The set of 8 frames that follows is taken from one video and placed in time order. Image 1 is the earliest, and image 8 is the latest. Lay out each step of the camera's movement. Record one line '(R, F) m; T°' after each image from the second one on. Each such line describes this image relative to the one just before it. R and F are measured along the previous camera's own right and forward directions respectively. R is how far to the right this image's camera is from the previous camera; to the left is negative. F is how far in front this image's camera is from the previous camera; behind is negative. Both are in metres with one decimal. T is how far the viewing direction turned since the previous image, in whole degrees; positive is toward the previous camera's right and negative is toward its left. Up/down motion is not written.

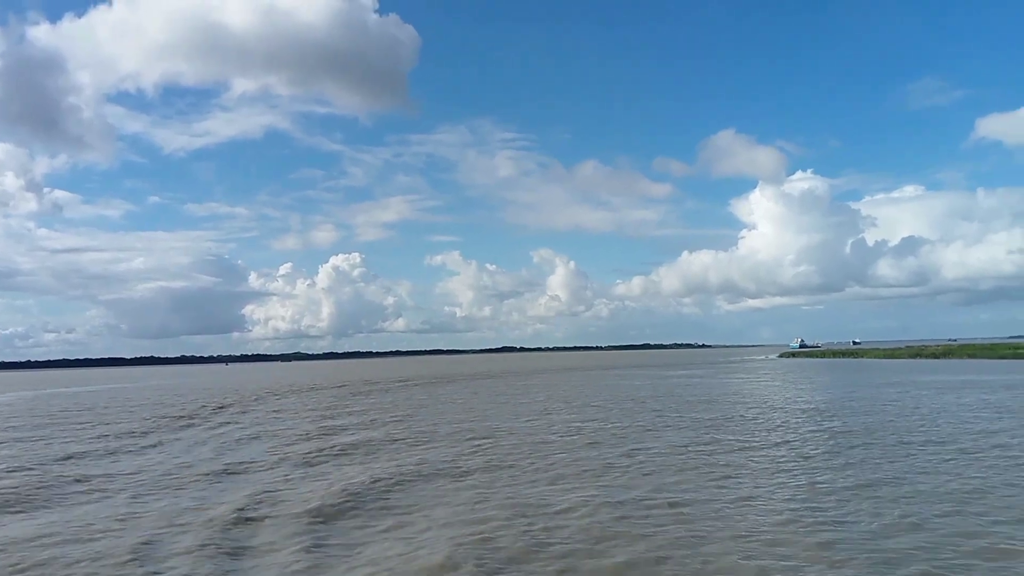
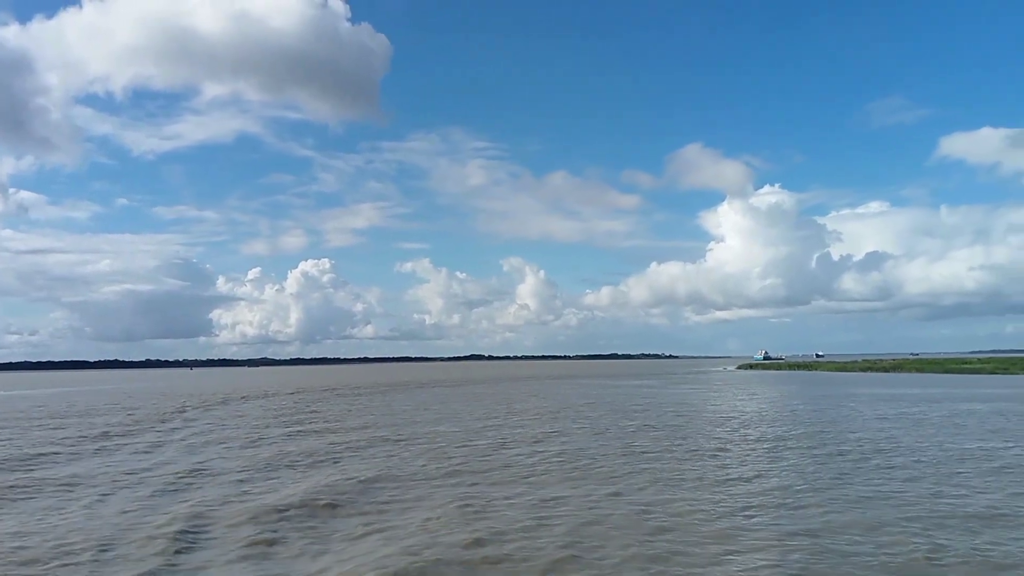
(+1.6, -1.4) m; +2°
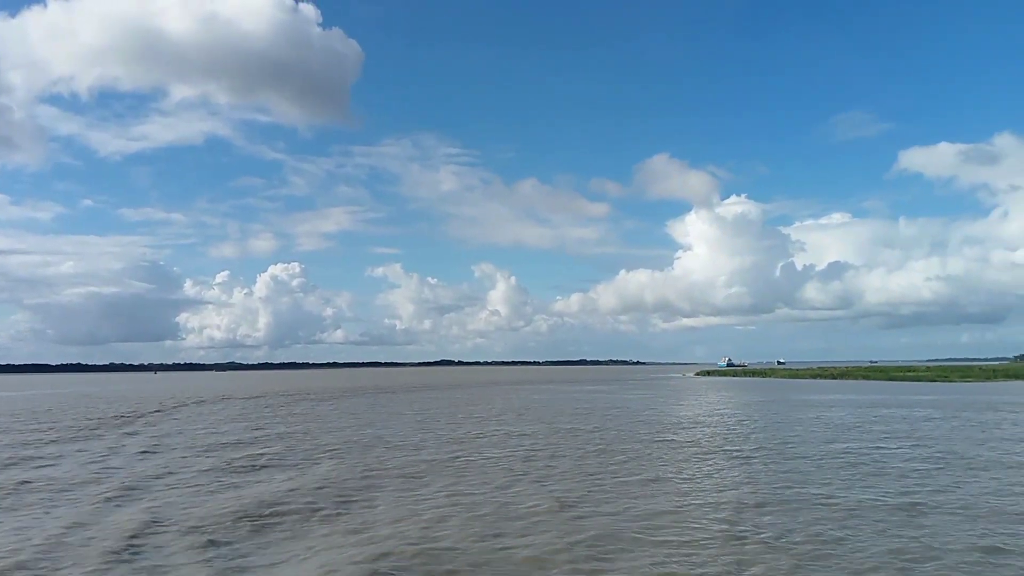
(+1.2, -2.4) m; +2°
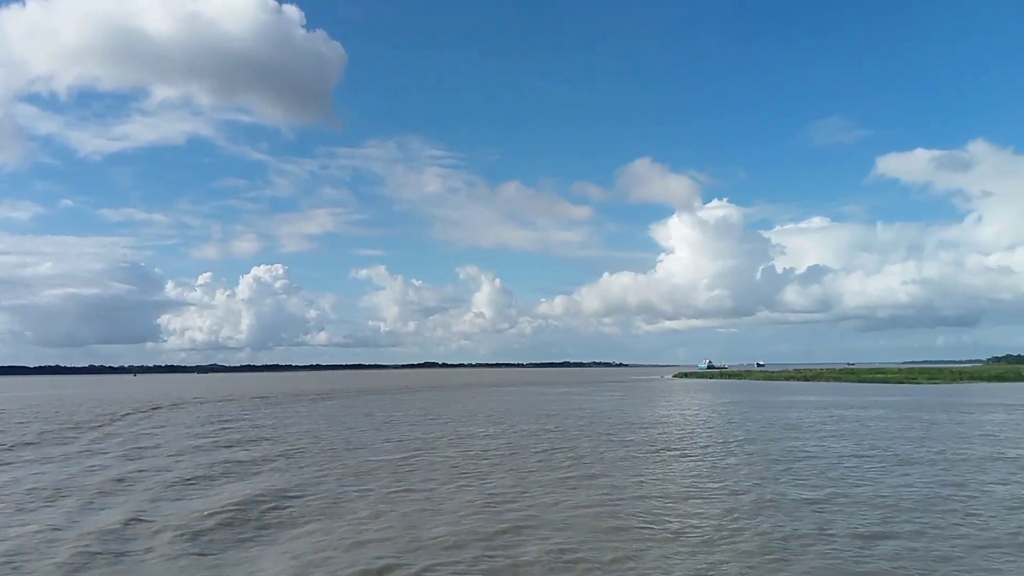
(+0.6, -1.6) m; +1°
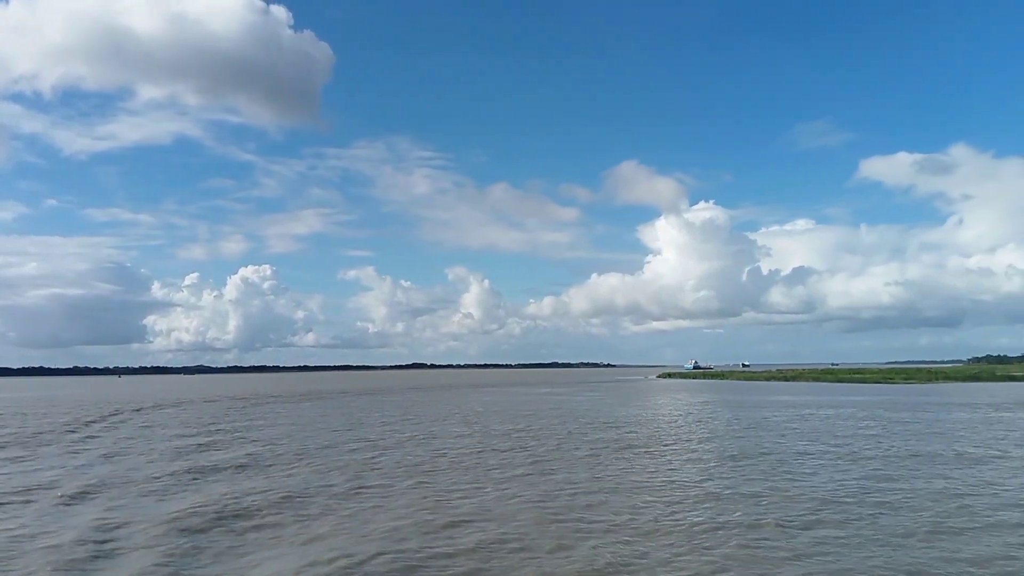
(-4.5, -2.6) m; +1°
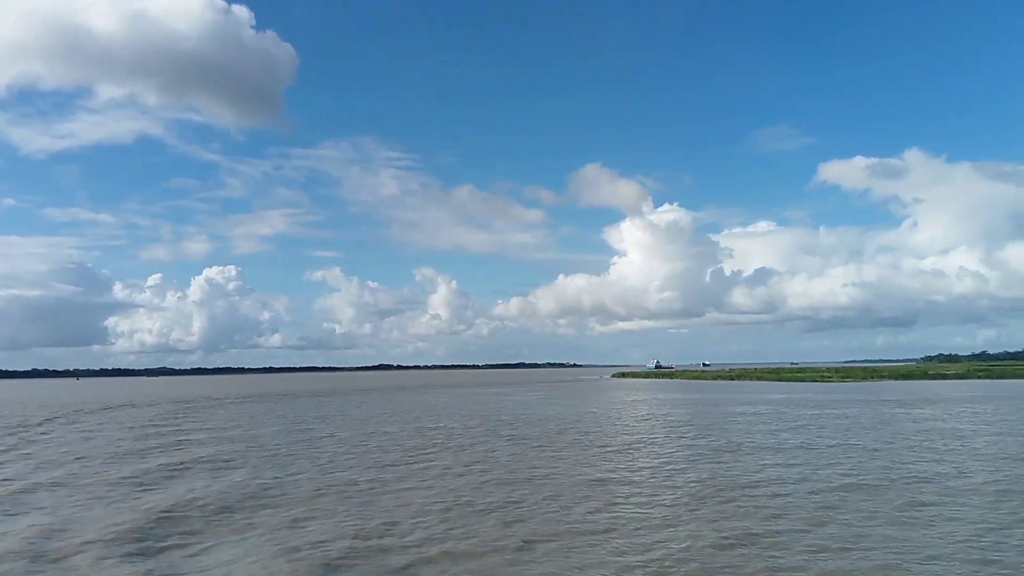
(+0.5, -3.2) m; +2°
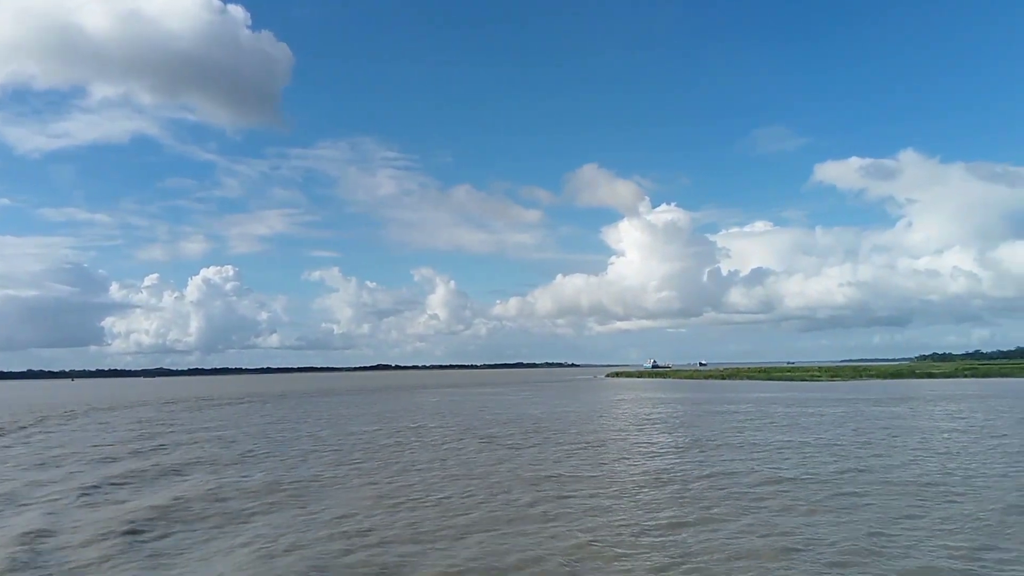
(-4.9, -1.0) m; +1°
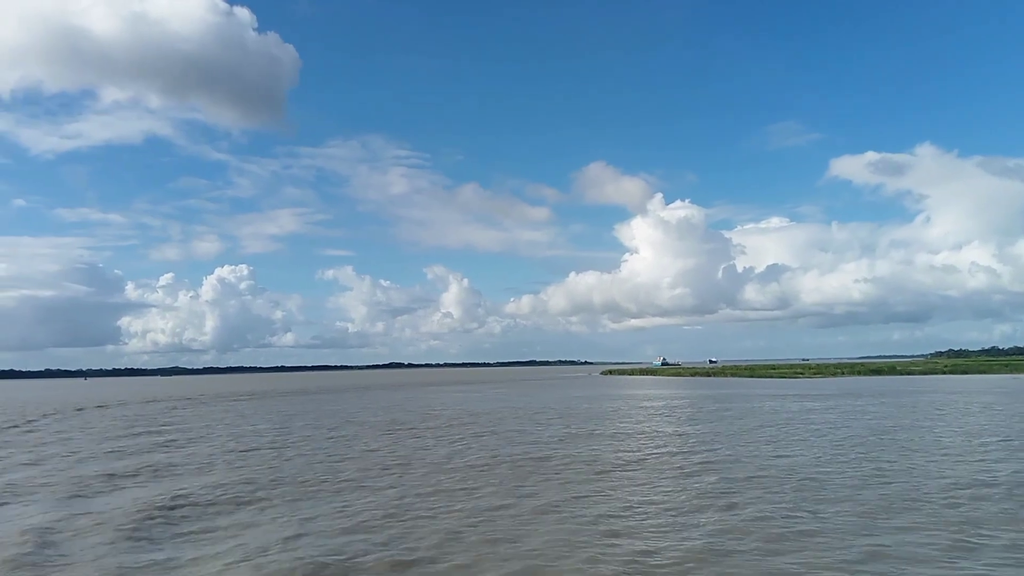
(-1.6, +1.0) m; -1°
